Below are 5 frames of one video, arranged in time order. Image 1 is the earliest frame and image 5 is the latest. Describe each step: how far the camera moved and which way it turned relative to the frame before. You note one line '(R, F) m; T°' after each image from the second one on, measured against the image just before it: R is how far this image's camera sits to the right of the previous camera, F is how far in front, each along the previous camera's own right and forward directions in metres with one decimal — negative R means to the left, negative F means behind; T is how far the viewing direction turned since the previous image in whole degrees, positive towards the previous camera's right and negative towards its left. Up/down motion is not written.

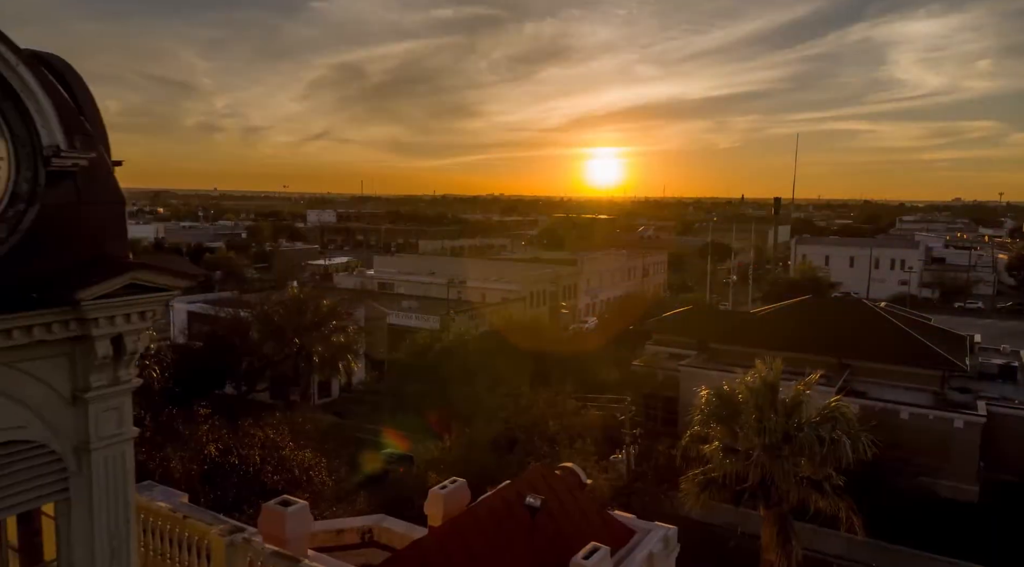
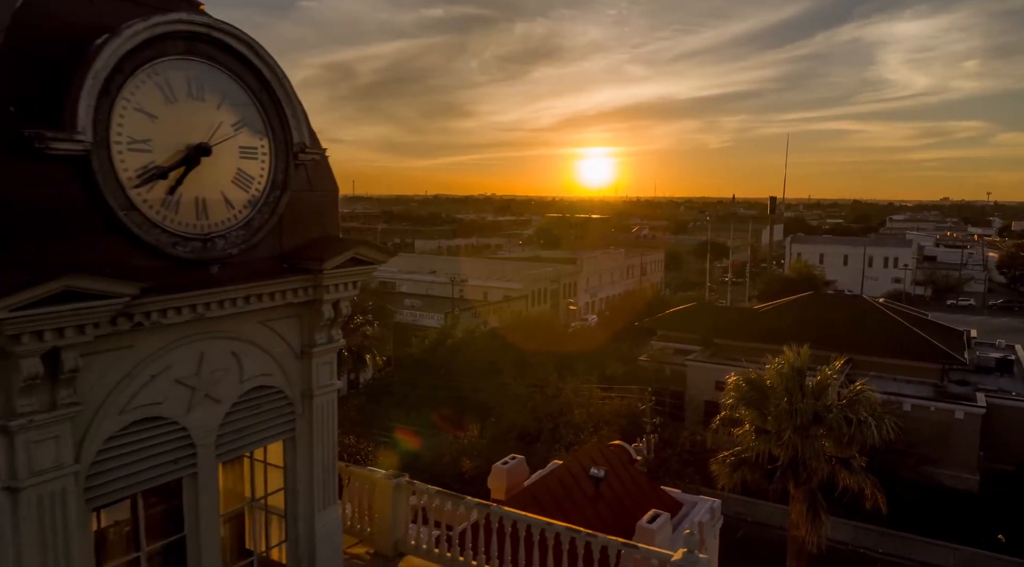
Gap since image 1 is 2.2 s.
(-1.2, -0.9) m; +1°
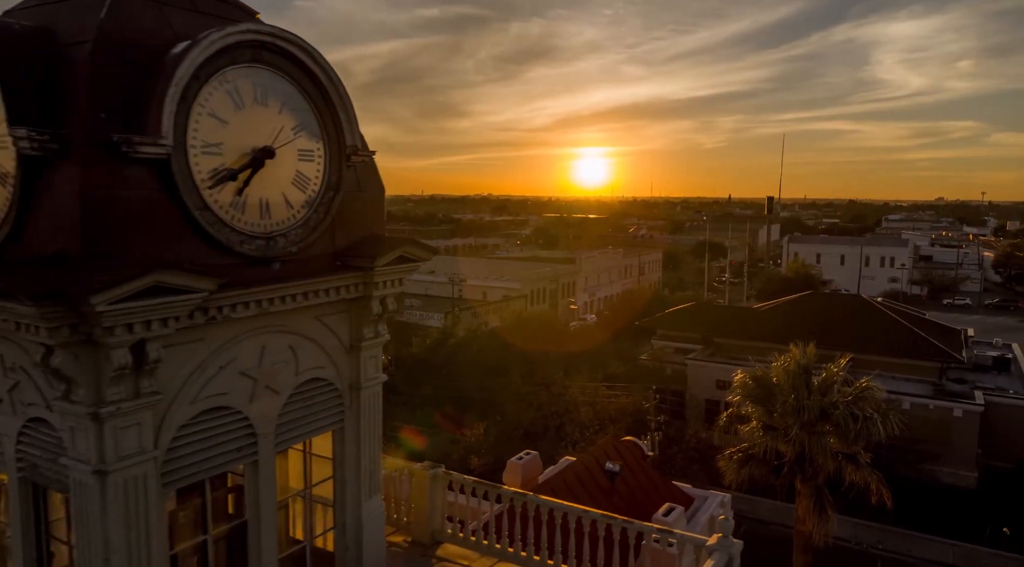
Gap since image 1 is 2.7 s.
(-0.3, -0.2) m; 0°
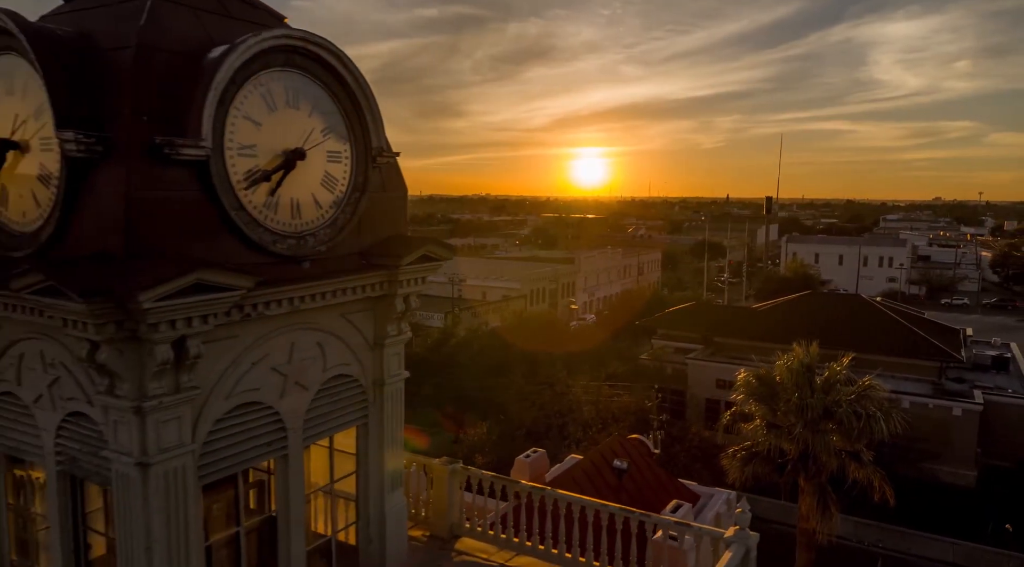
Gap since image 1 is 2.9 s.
(-0.2, -0.1) m; 0°
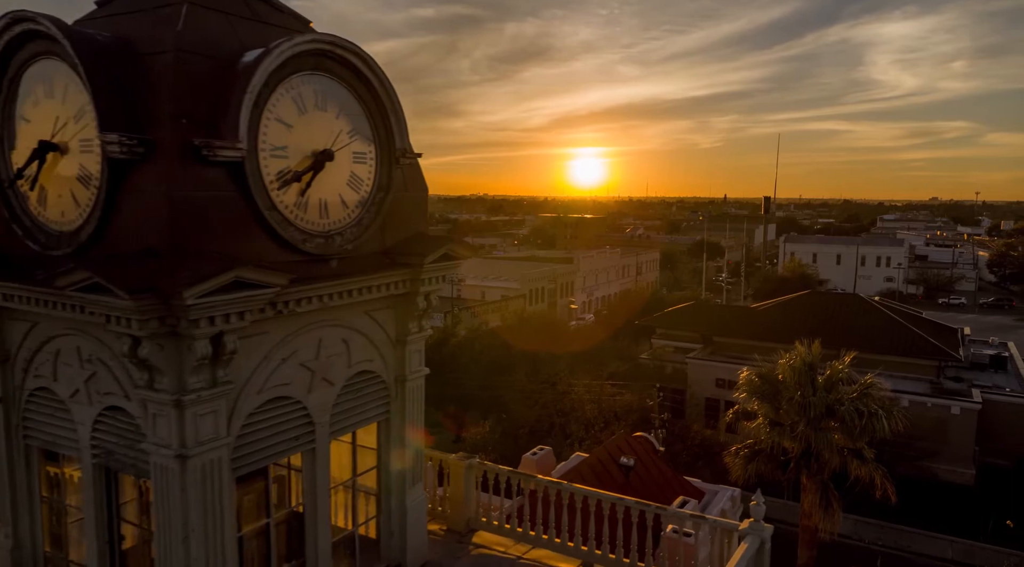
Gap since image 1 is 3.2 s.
(-0.2, -0.1) m; 0°
